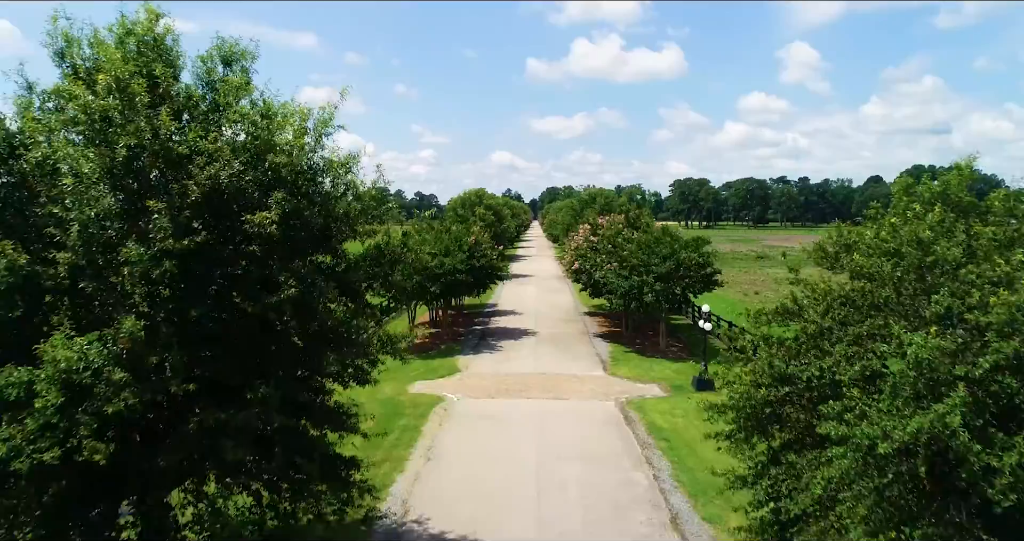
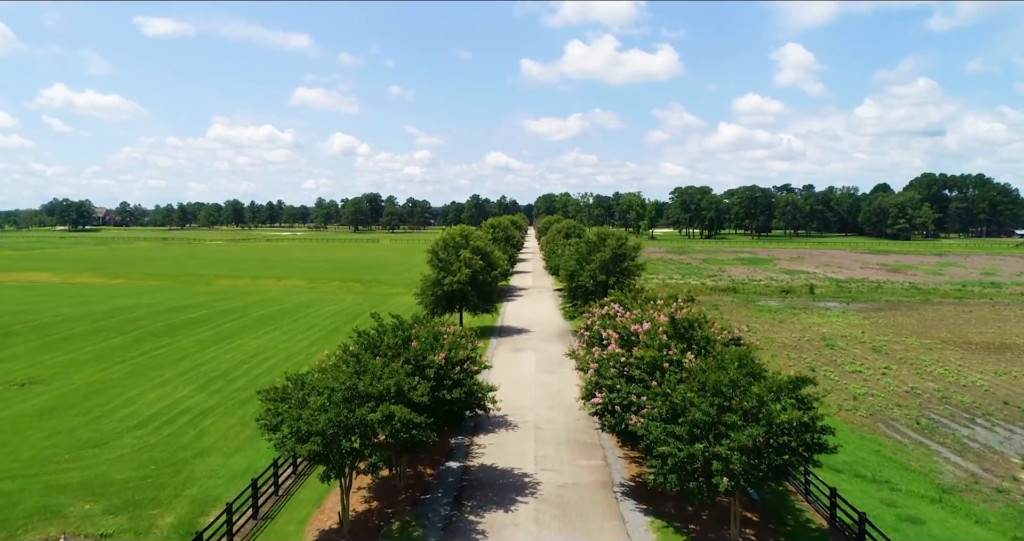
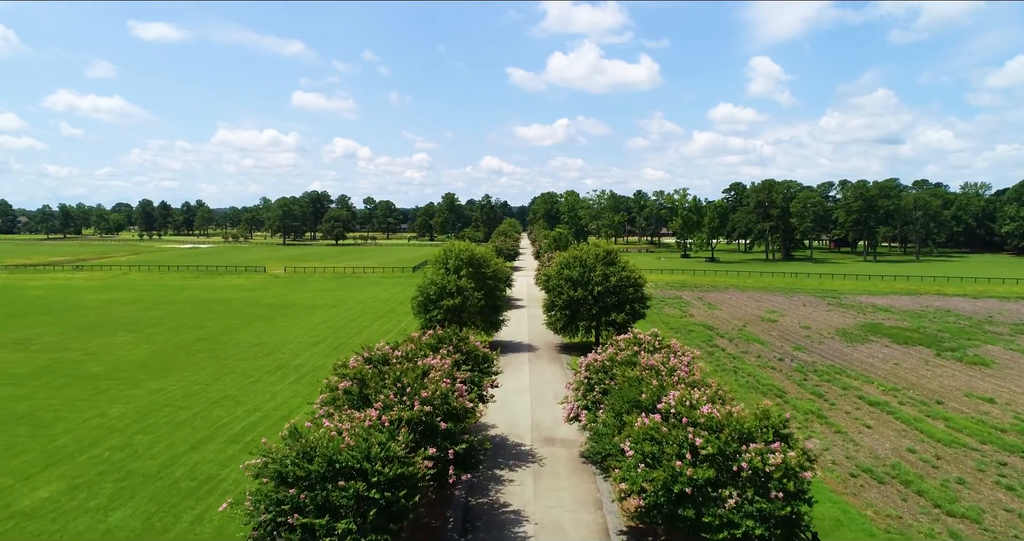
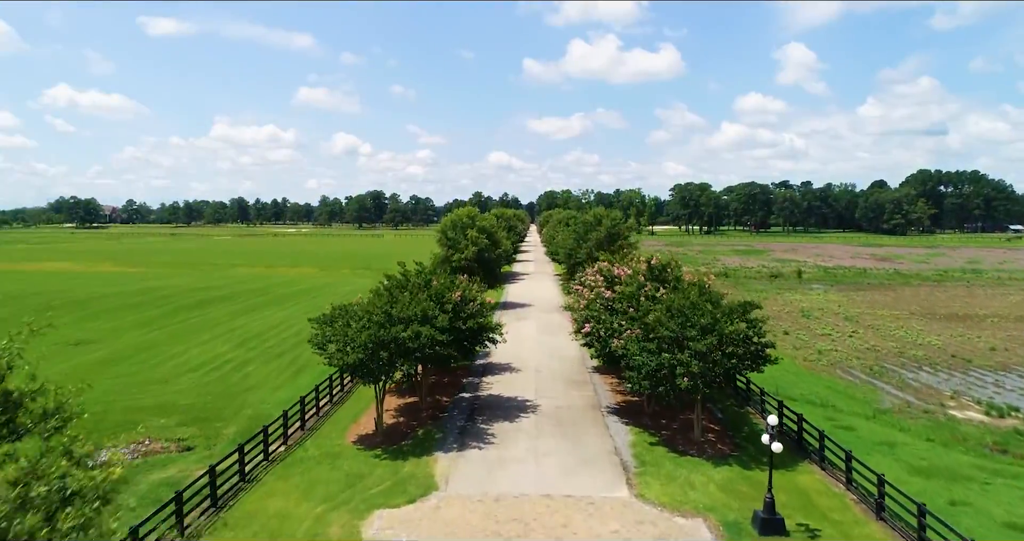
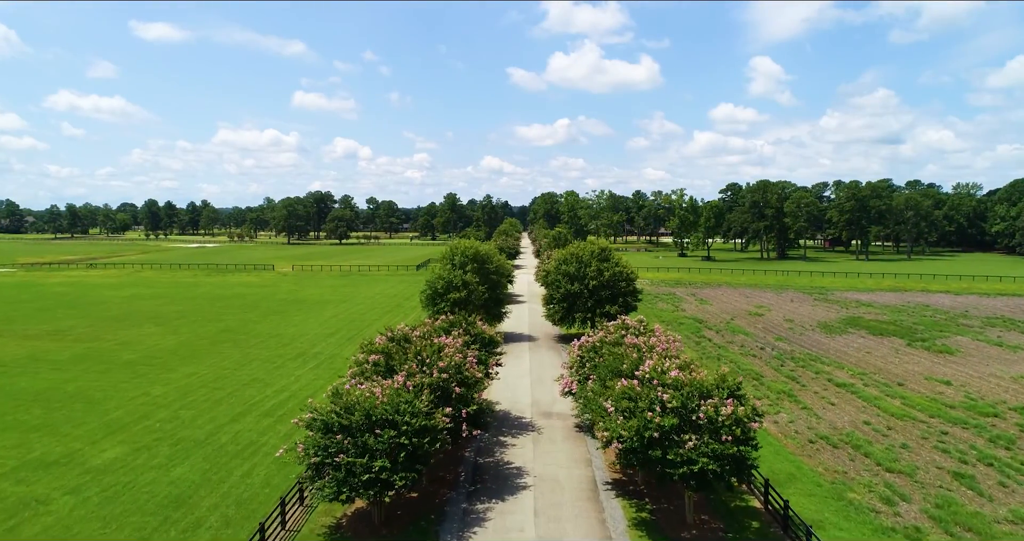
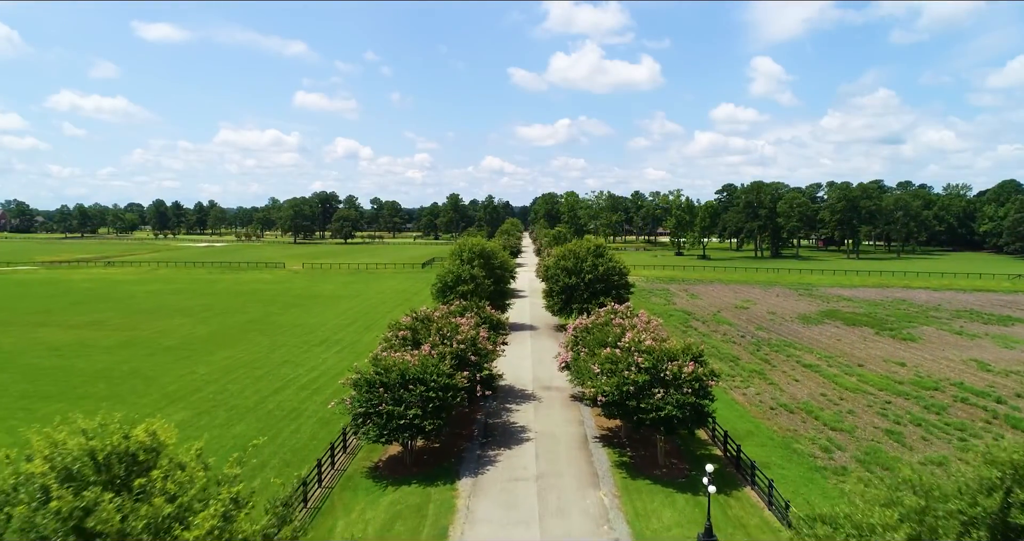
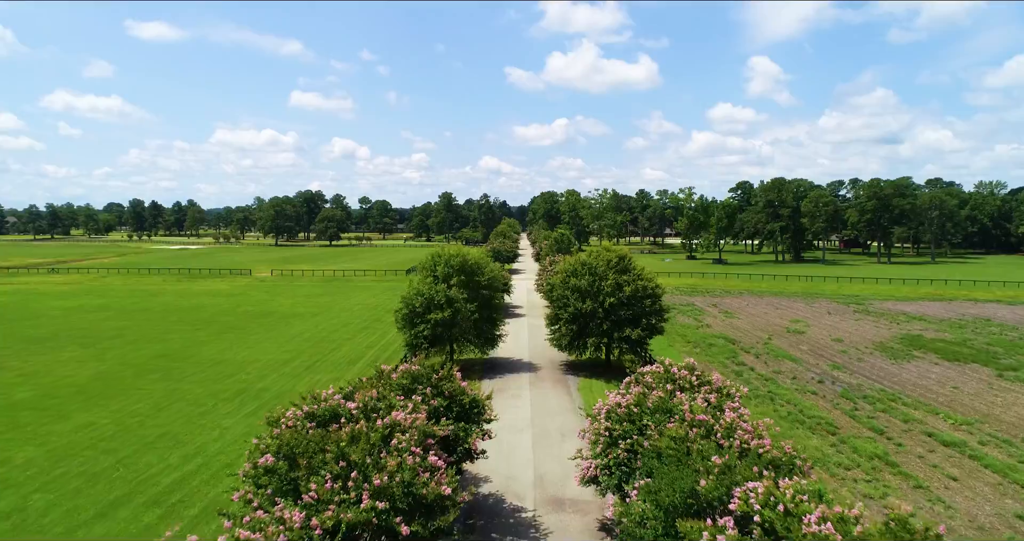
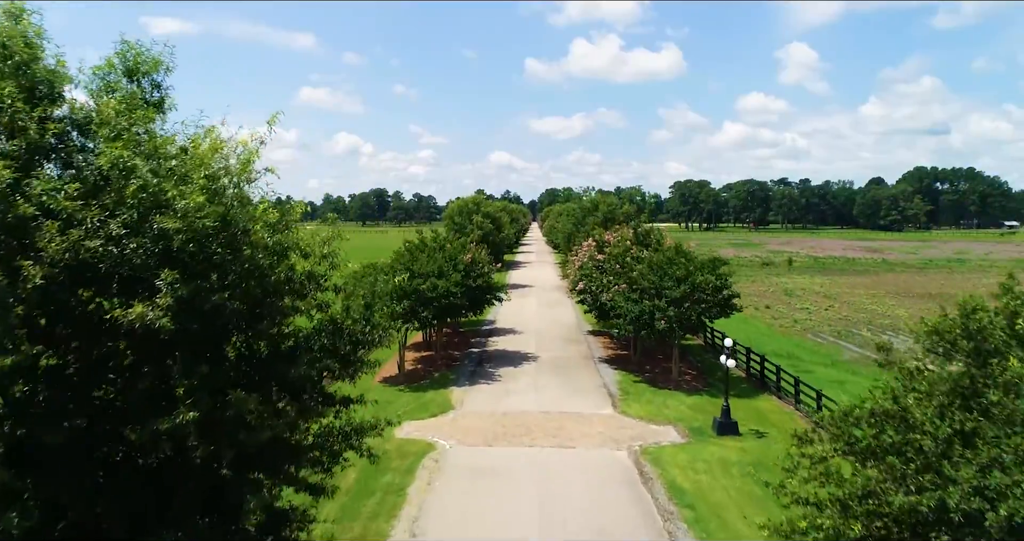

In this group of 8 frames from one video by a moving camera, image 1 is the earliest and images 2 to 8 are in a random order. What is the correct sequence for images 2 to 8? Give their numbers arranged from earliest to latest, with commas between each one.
8, 4, 2, 6, 5, 3, 7
